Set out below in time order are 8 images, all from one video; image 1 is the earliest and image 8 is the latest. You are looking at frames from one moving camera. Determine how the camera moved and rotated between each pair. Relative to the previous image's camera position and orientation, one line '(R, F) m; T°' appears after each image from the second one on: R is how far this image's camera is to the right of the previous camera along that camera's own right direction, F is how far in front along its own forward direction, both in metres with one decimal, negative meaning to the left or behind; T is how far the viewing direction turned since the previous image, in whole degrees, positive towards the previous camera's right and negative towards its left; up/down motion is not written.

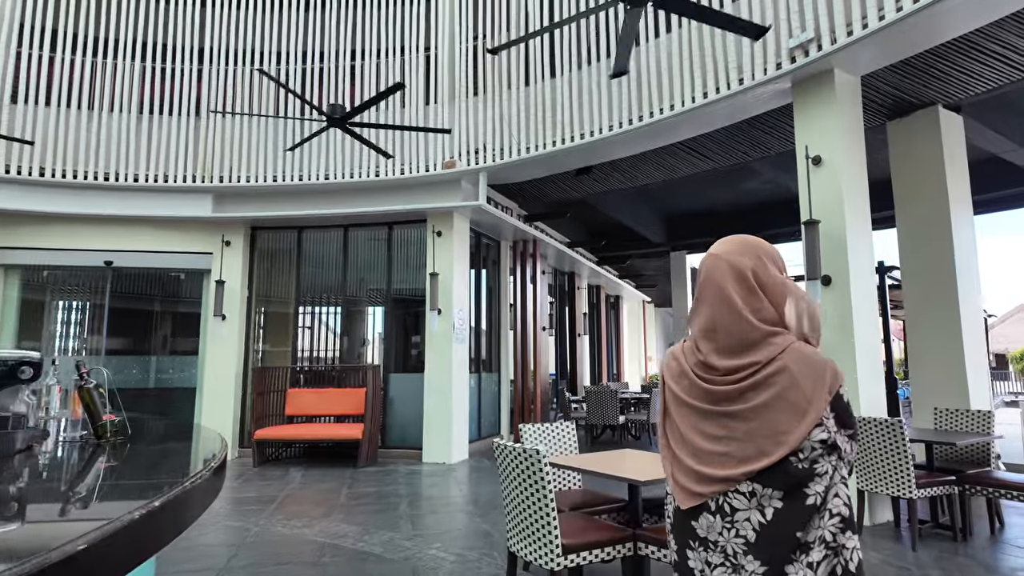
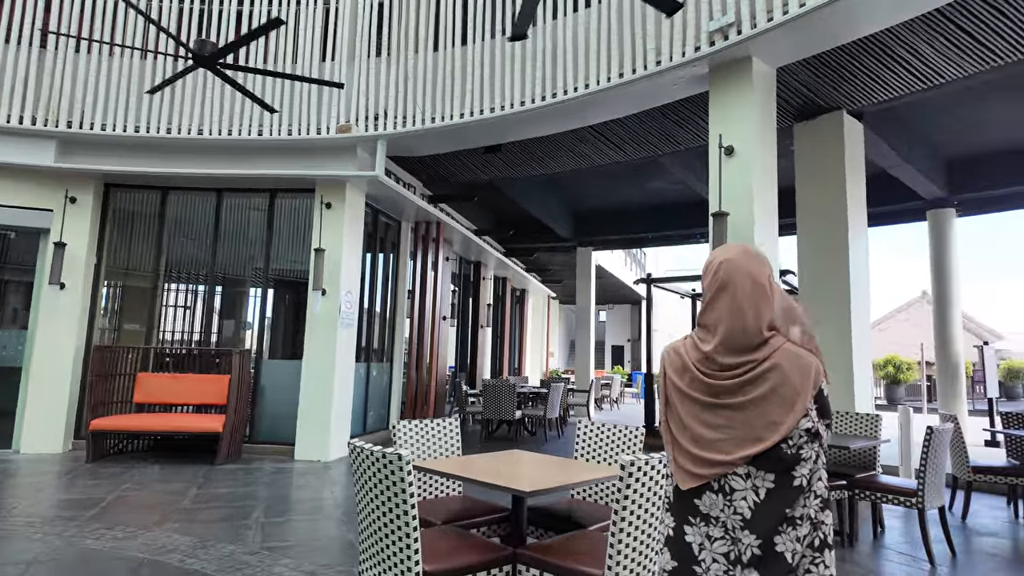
(+0.1, +0.5) m; +9°
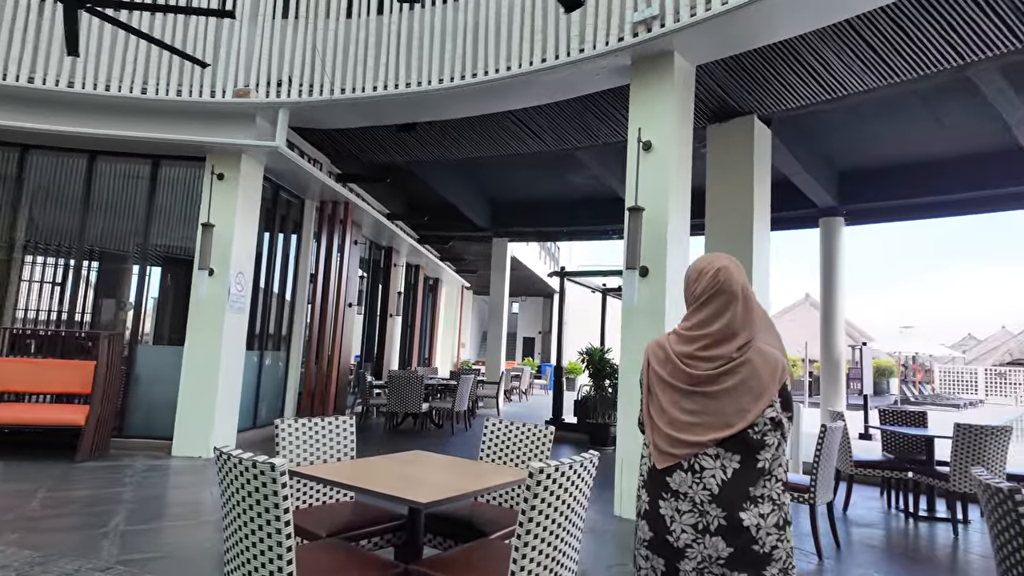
(0.0, +0.2) m; +8°
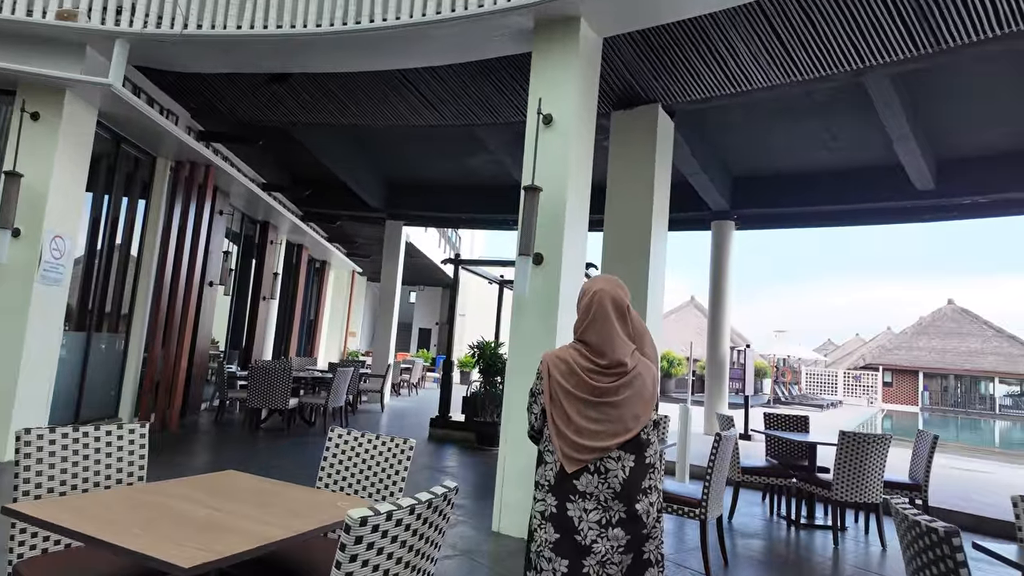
(+0.2, +0.5) m; +9°
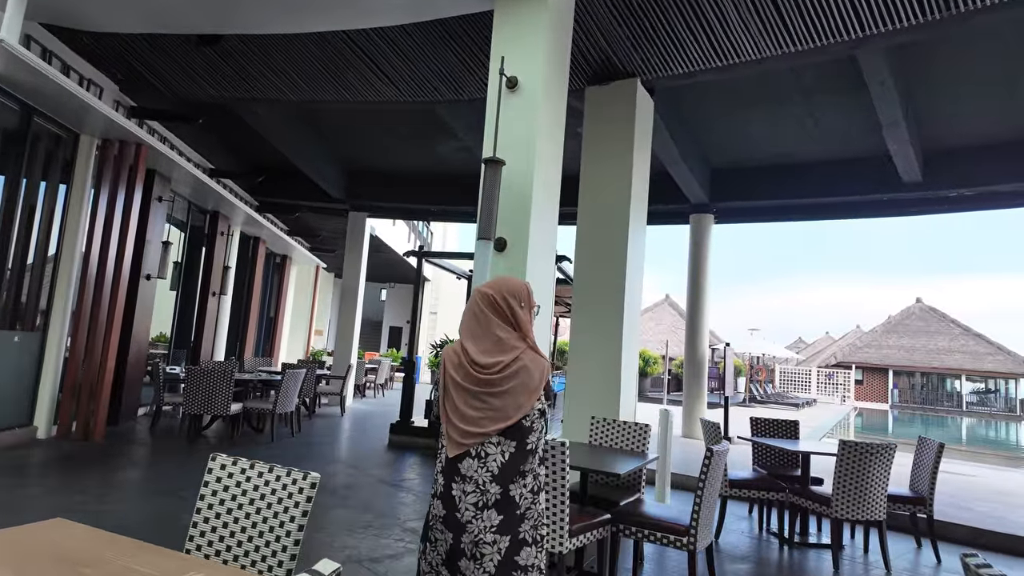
(+0.1, +0.5) m; +2°
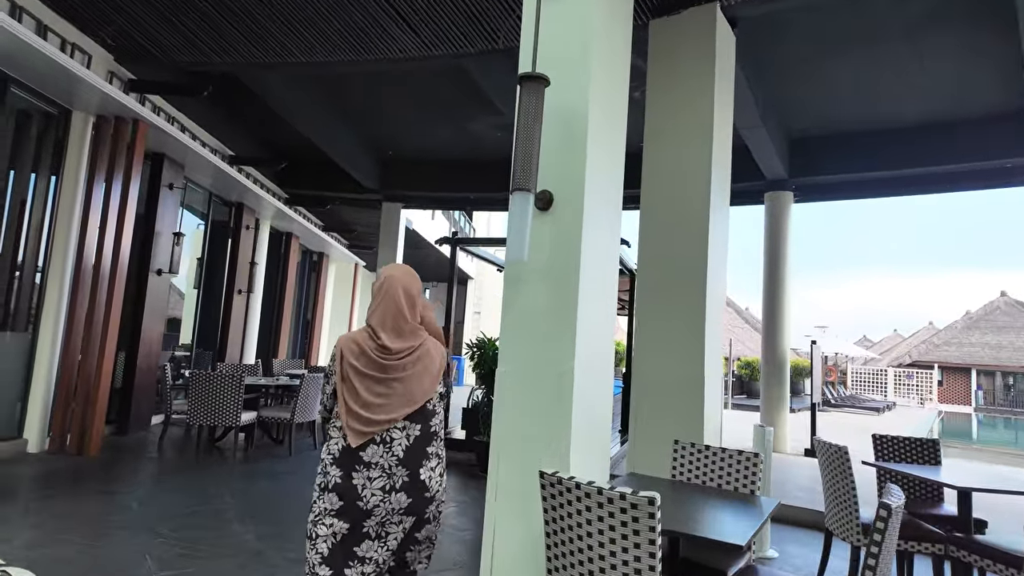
(0.0, +0.9) m; -5°
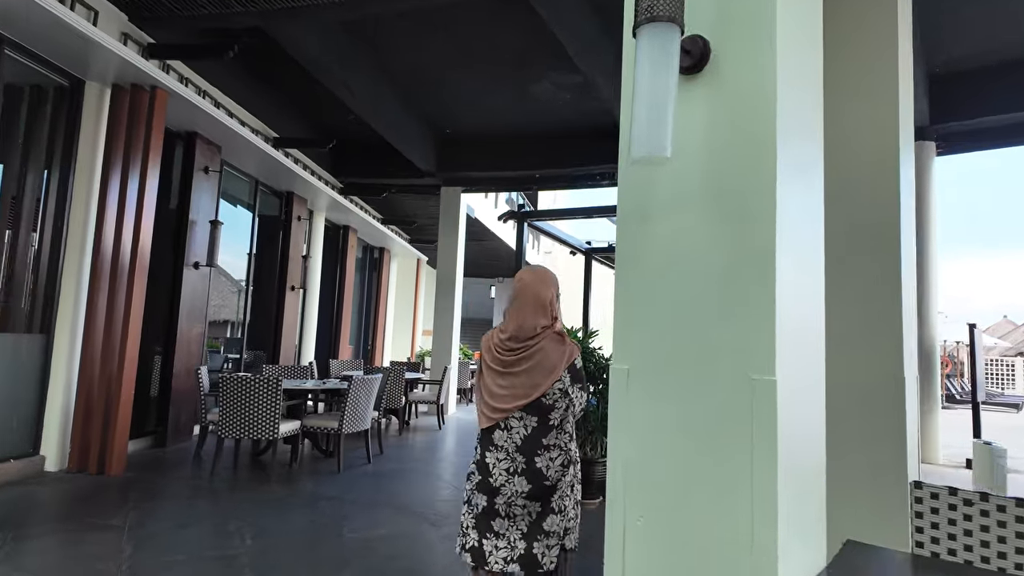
(-0.1, +1.0) m; -6°
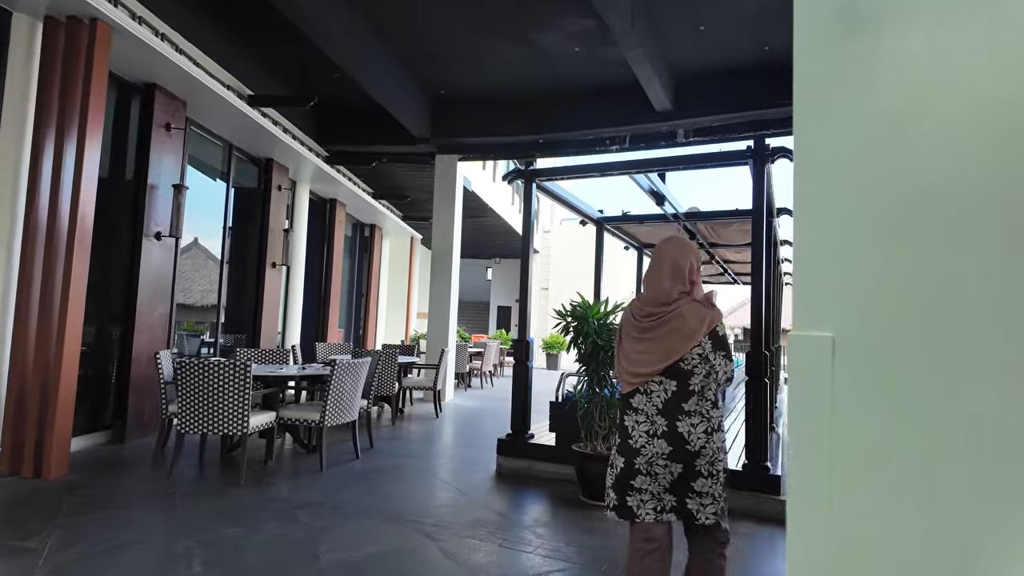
(-0.1, +0.6) m; +1°
